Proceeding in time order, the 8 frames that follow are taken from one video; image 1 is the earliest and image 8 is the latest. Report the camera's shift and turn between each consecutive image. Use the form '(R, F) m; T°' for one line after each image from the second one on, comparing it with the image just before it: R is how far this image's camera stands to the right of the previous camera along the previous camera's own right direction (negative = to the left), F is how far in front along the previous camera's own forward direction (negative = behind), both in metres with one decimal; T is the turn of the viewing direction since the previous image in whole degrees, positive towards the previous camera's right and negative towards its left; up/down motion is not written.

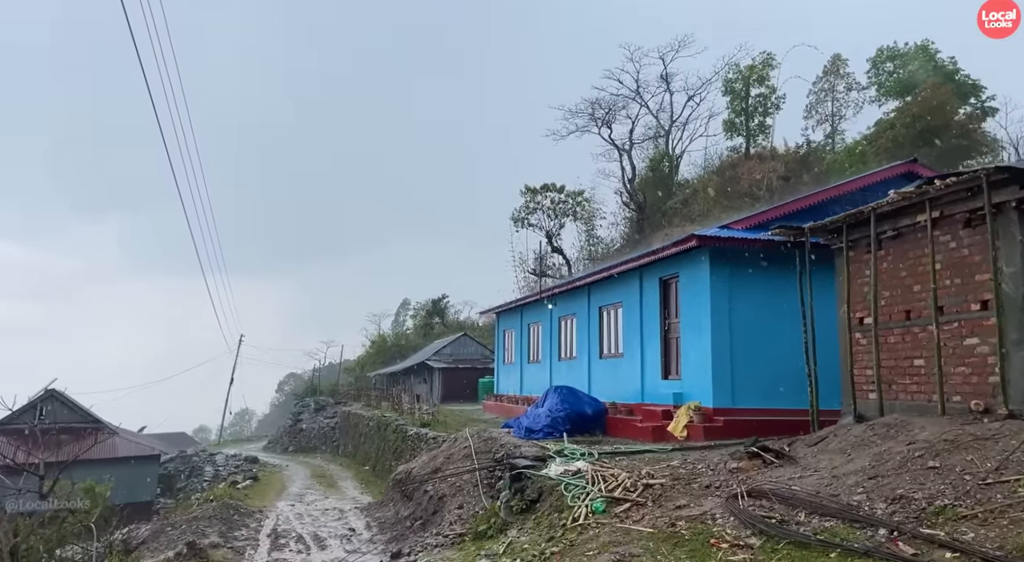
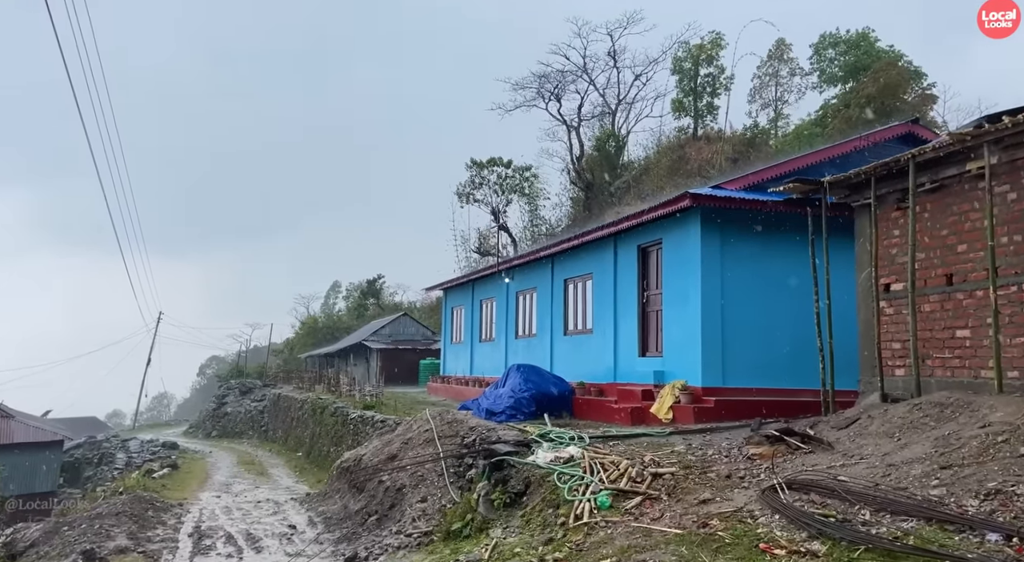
(-0.6, +1.6) m; +6°
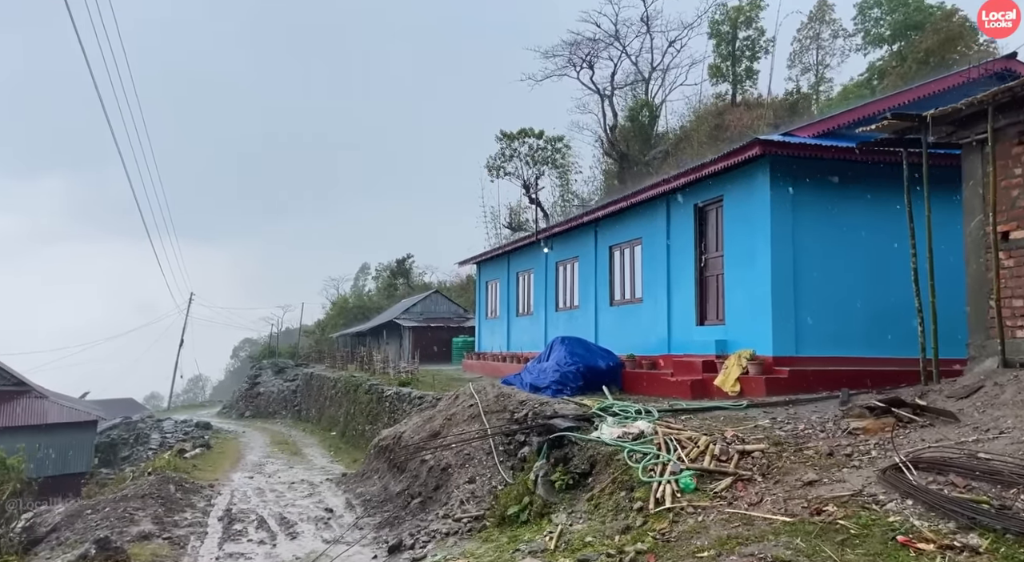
(-0.3, +1.0) m; -2°
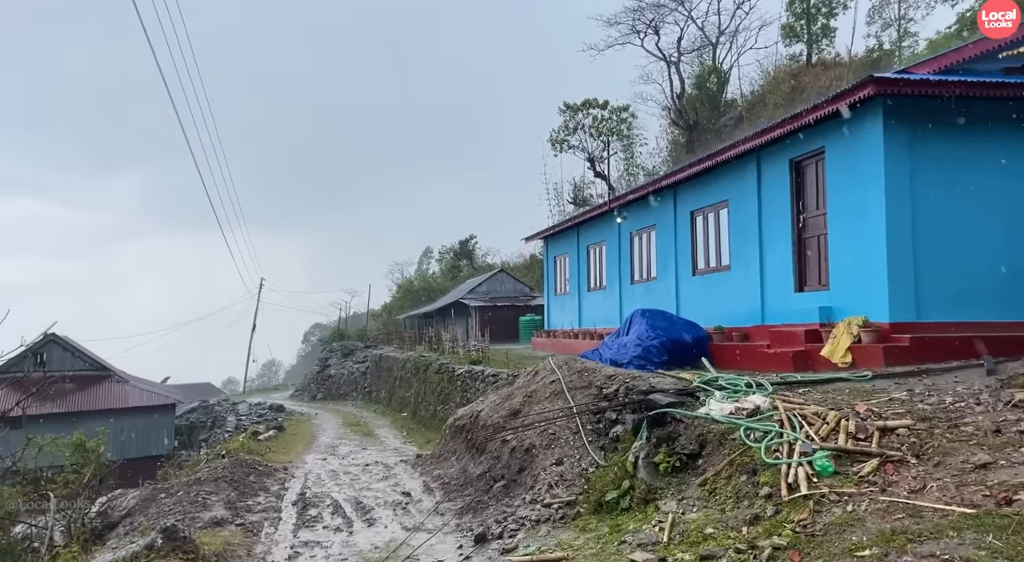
(-0.3, +0.8) m; -5°
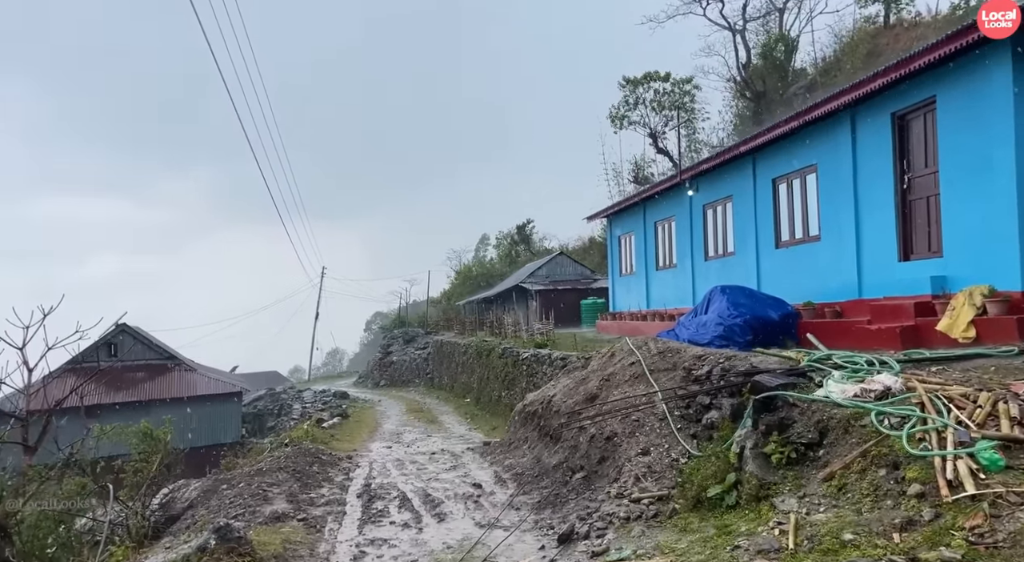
(-0.2, +0.8) m; -5°
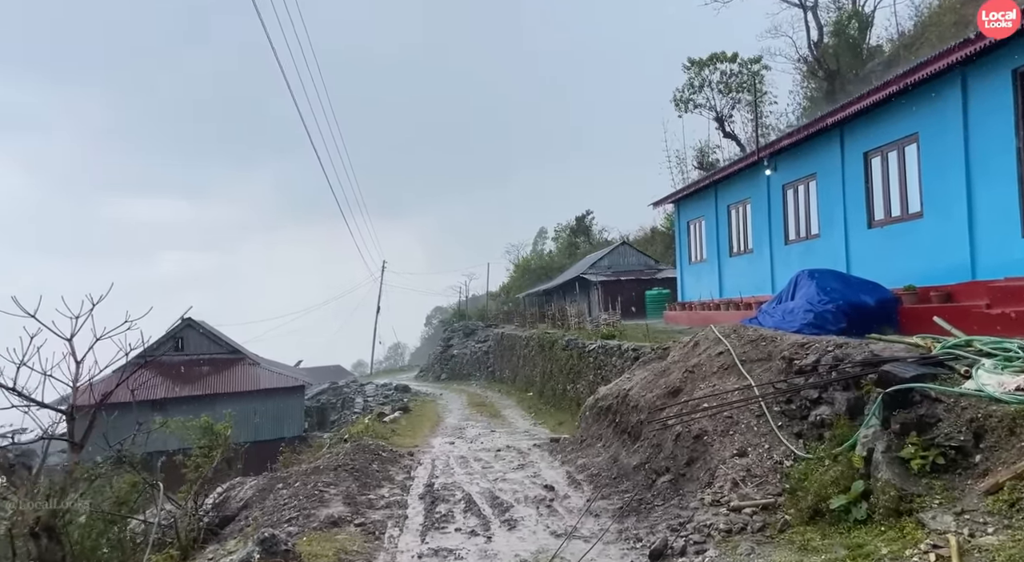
(-0.2, +0.8) m; -5°
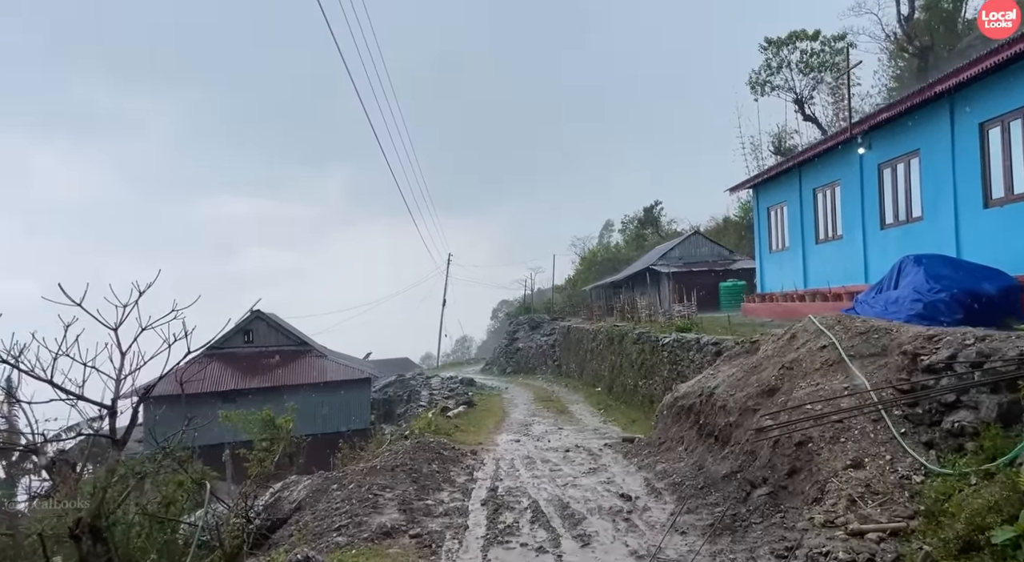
(-0.1, +0.8) m; -5°
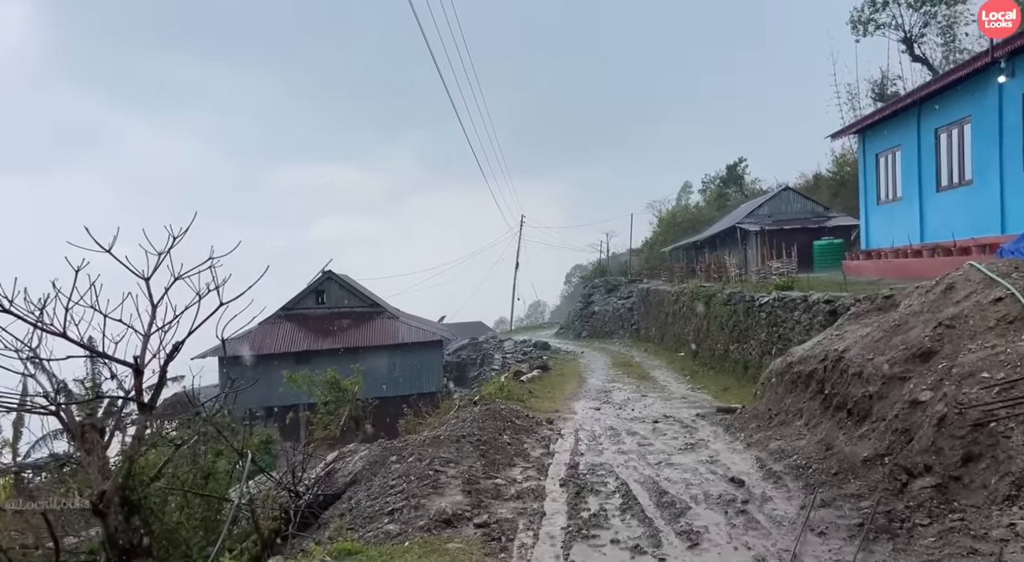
(-0.1, +1.1) m; -6°
